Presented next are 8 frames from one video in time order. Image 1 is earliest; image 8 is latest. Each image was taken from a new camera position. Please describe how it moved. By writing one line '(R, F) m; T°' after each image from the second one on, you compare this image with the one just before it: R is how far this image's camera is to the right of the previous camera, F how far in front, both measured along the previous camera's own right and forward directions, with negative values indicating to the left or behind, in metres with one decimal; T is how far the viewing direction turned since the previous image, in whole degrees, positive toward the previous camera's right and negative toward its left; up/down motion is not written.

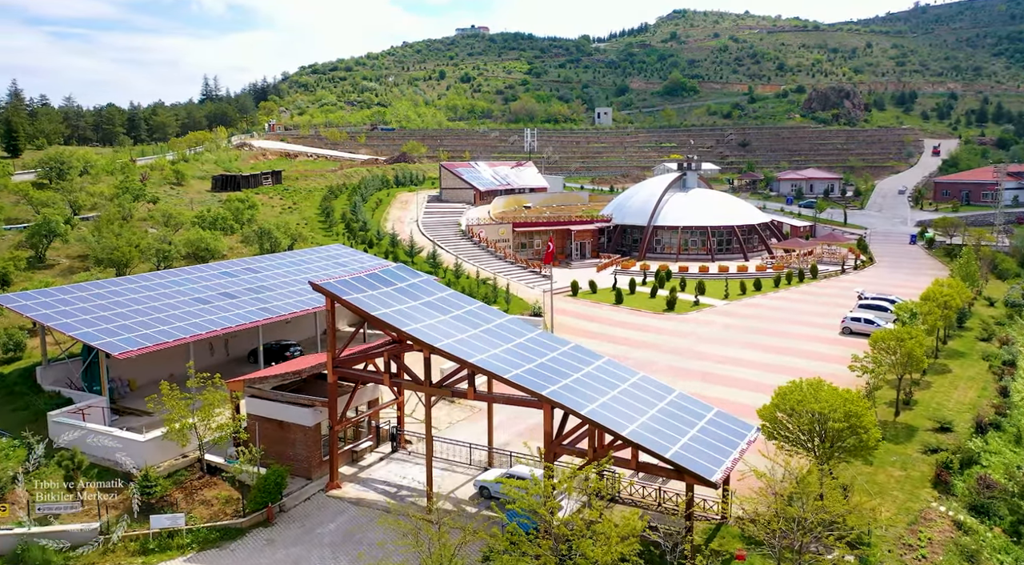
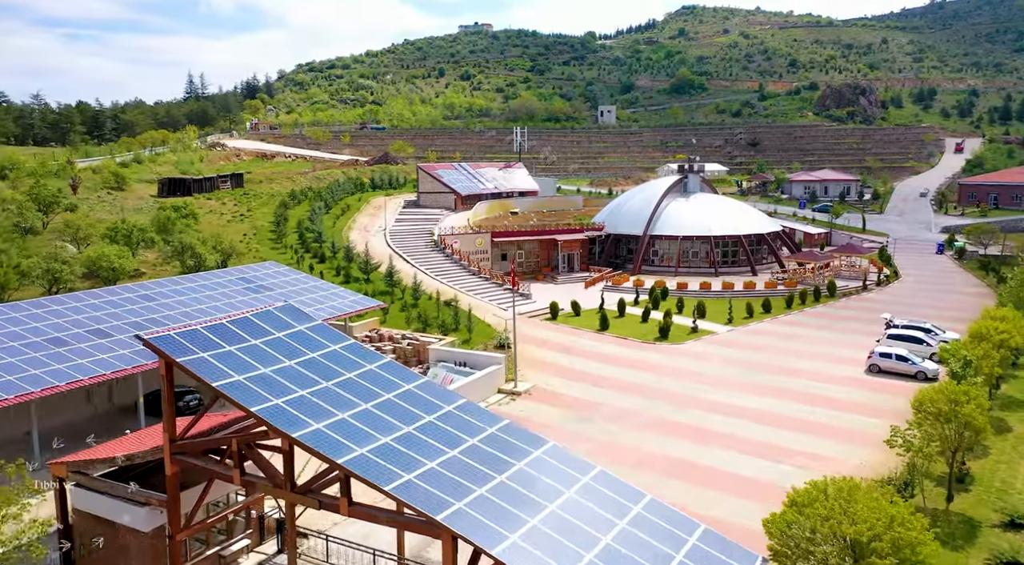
(+2.4, +7.2) m; -1°
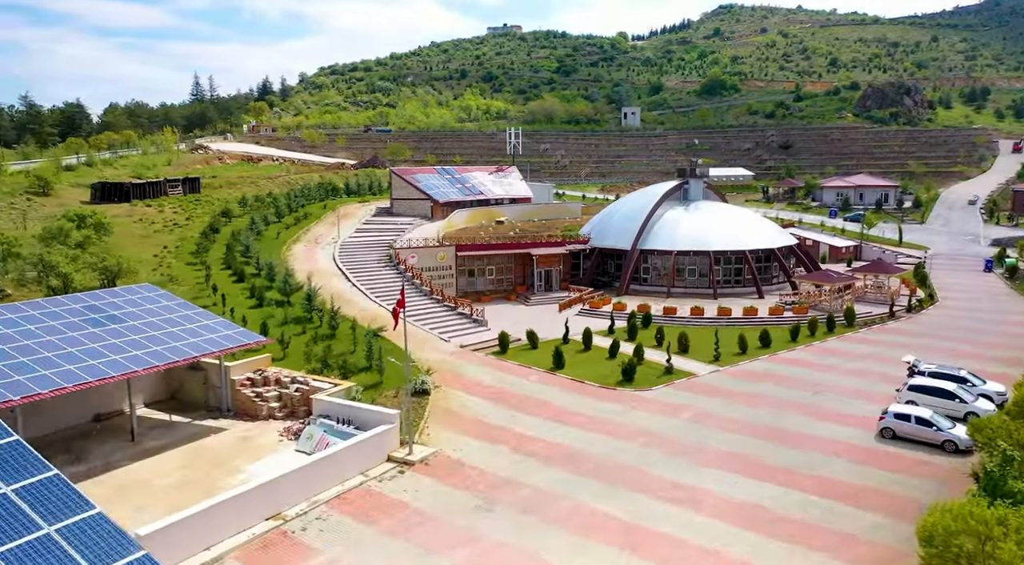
(+4.9, +7.8) m; -3°
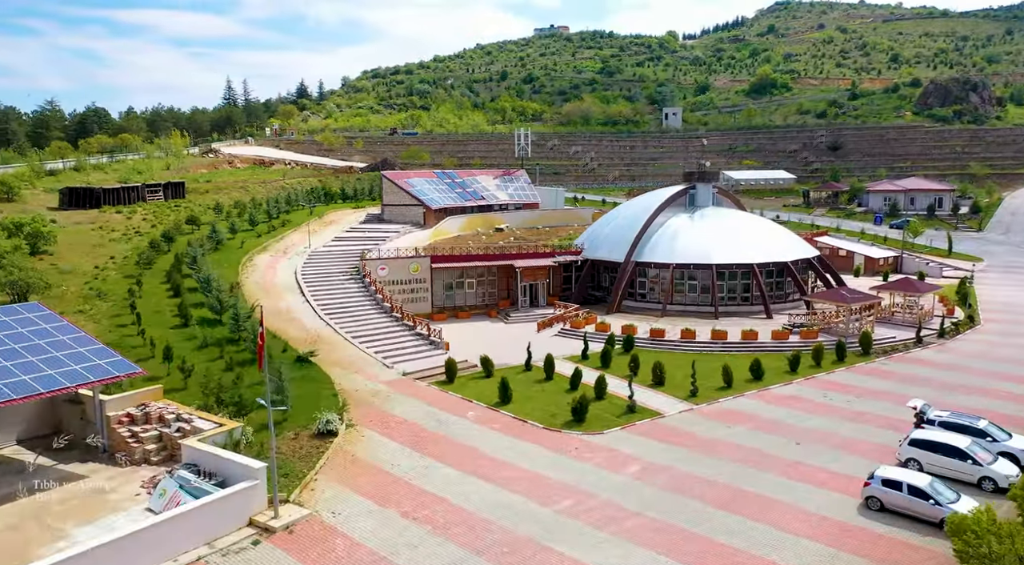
(+4.7, +4.9) m; -4°
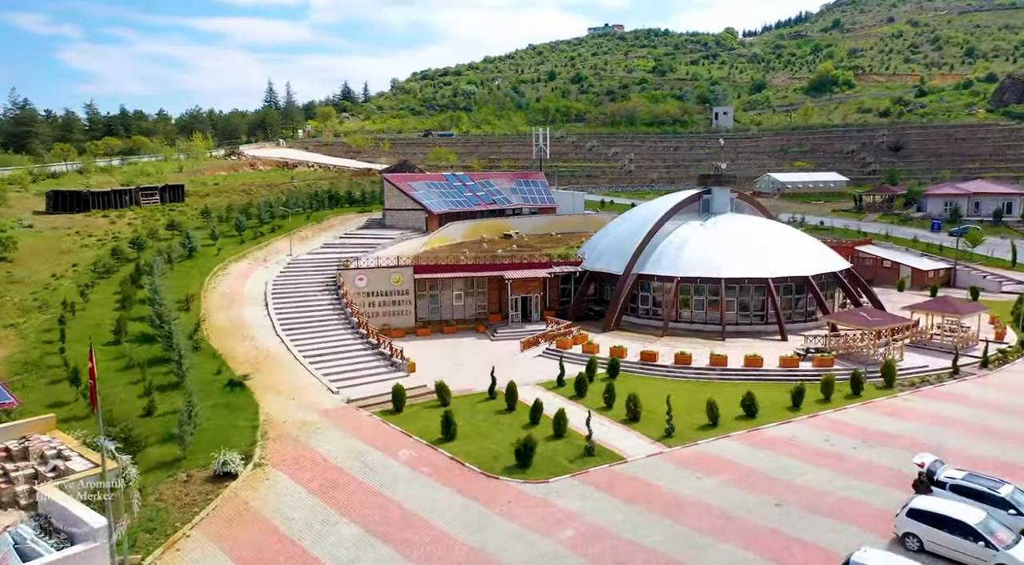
(+4.1, +4.1) m; -5°
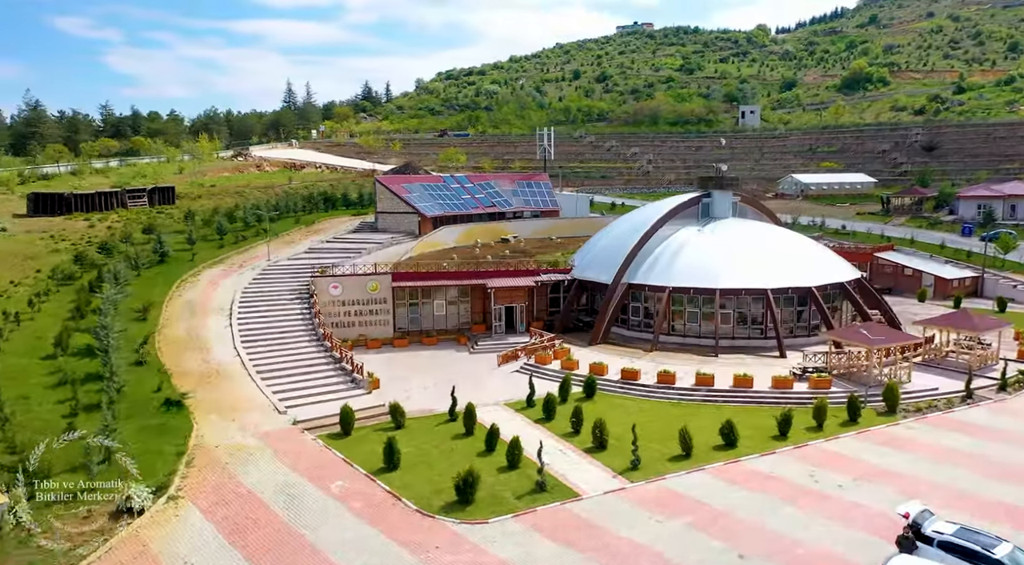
(+2.7, +2.6) m; -2°
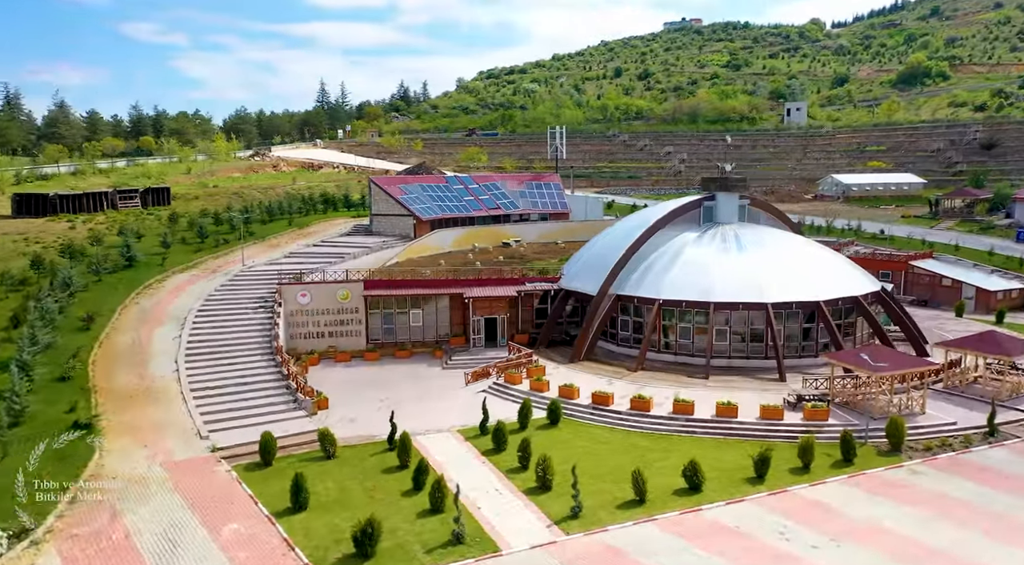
(+3.6, +3.3) m; -4°
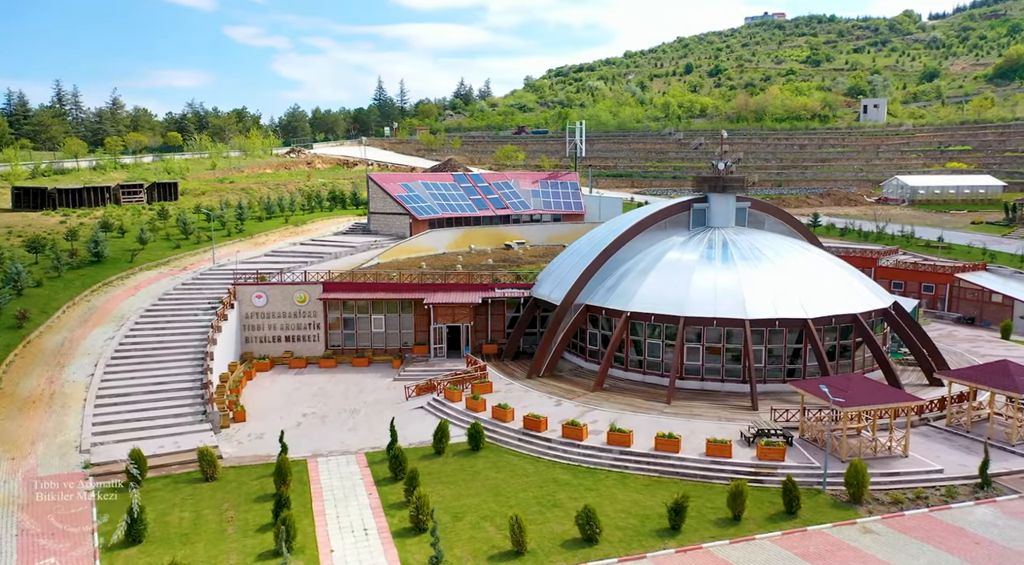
(+5.4, +3.4) m; -6°
